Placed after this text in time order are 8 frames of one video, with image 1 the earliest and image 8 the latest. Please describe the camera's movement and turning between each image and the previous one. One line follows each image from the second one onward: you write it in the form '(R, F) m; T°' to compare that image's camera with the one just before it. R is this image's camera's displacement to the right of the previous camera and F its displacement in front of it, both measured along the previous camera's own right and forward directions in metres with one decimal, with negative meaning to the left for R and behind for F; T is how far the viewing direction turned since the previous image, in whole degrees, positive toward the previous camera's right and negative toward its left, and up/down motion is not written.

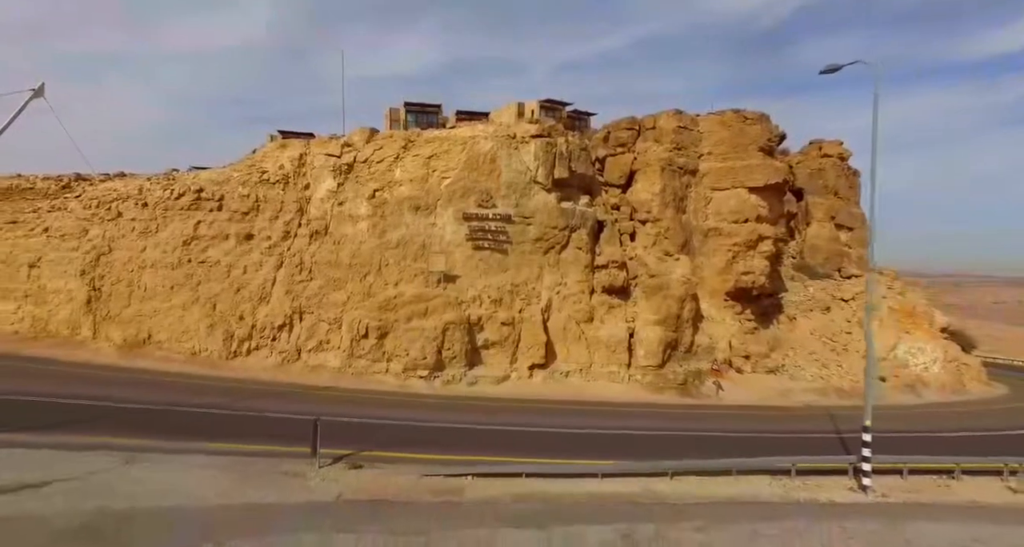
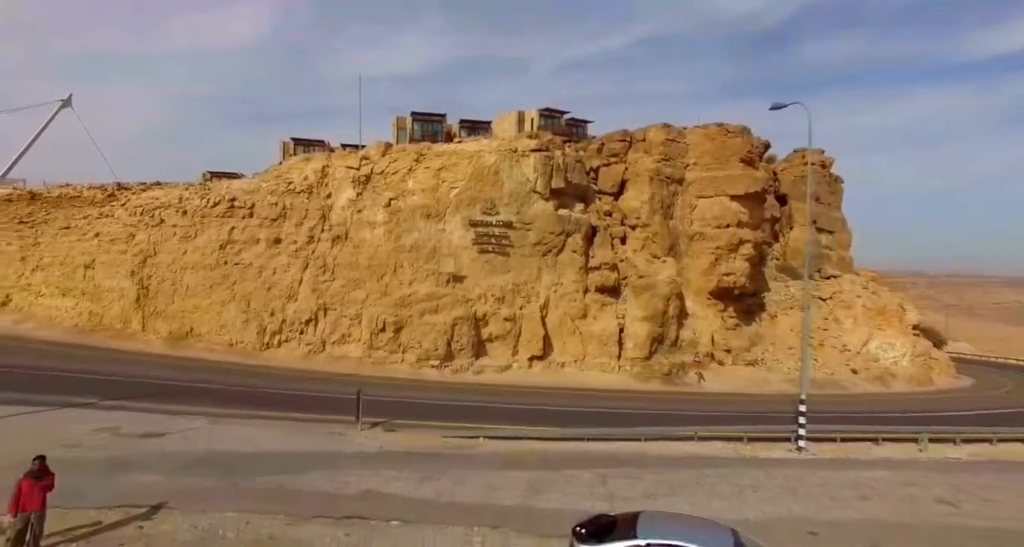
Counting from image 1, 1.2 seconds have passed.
(-0.1, -3.1) m; 0°
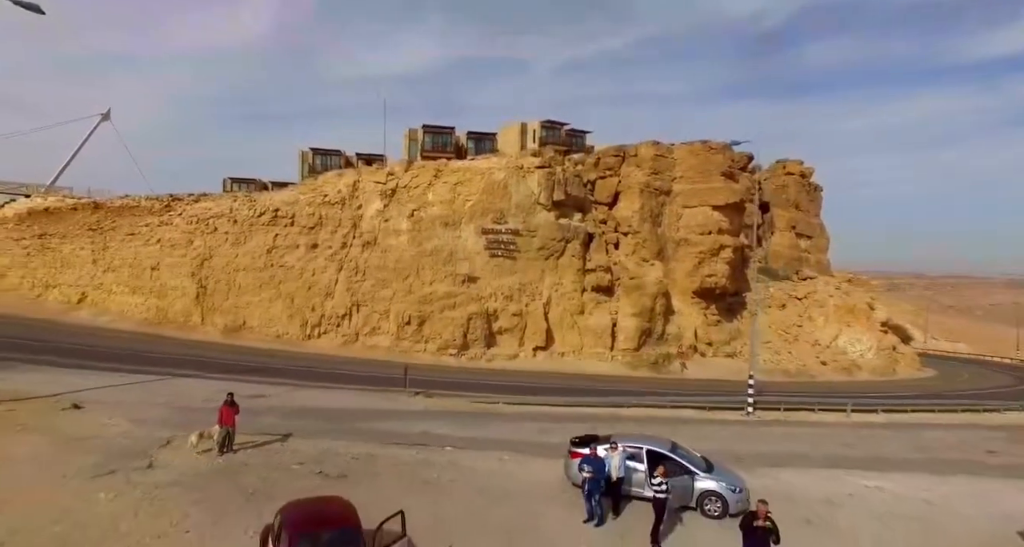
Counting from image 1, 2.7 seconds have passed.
(-0.4, -4.5) m; 0°
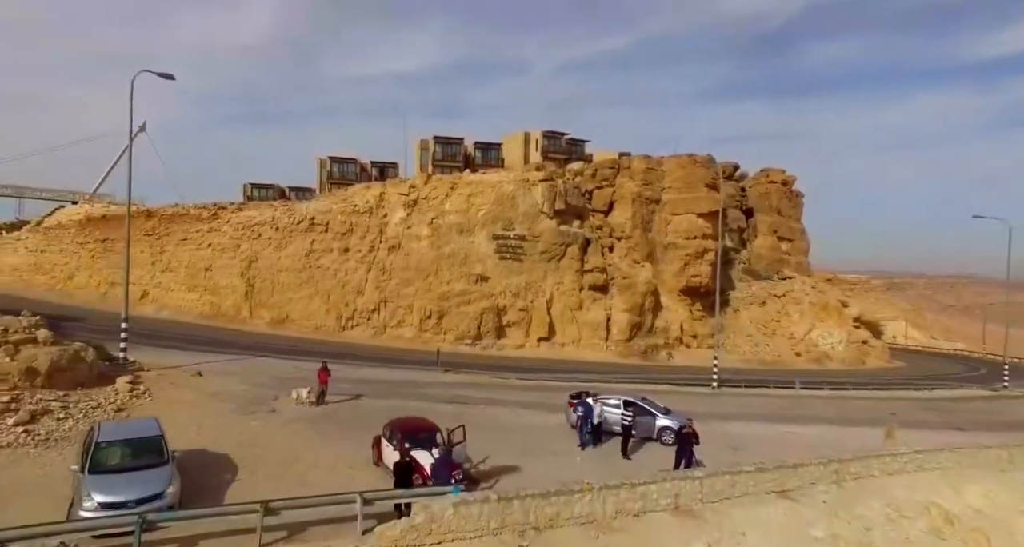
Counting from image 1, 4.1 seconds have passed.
(-0.4, -4.9) m; 0°
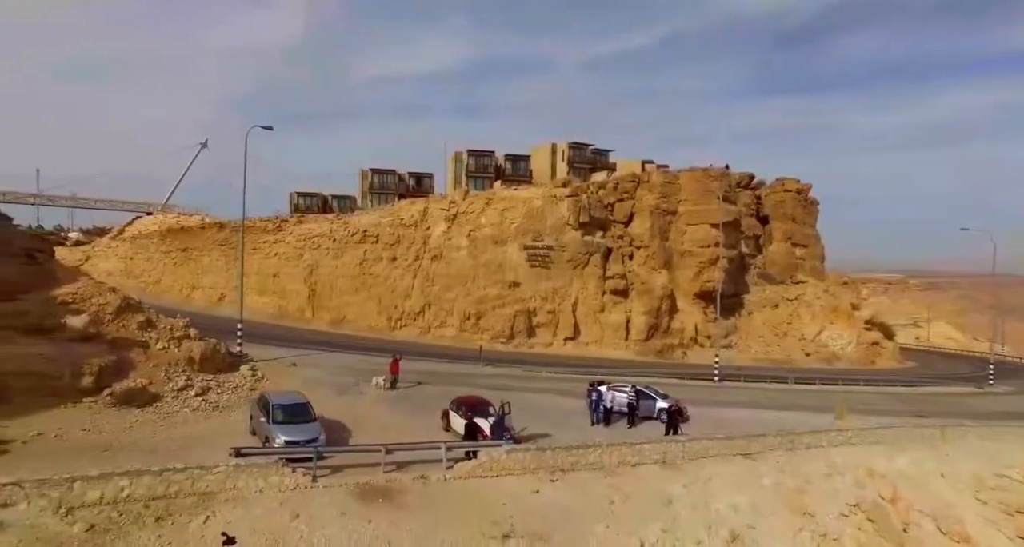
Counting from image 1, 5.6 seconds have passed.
(-0.1, -4.7) m; -2°
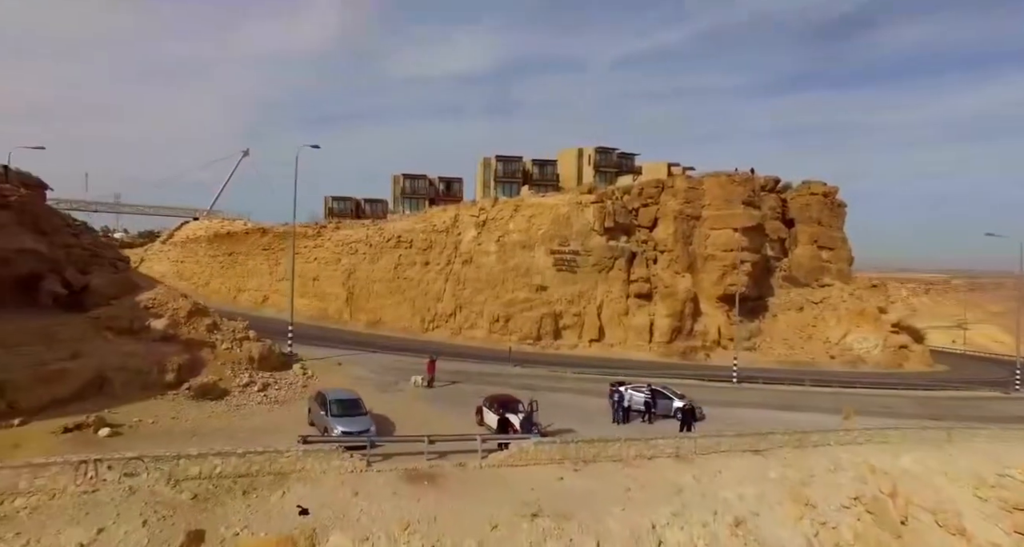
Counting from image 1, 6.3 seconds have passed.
(0.0, -1.9) m; -2°
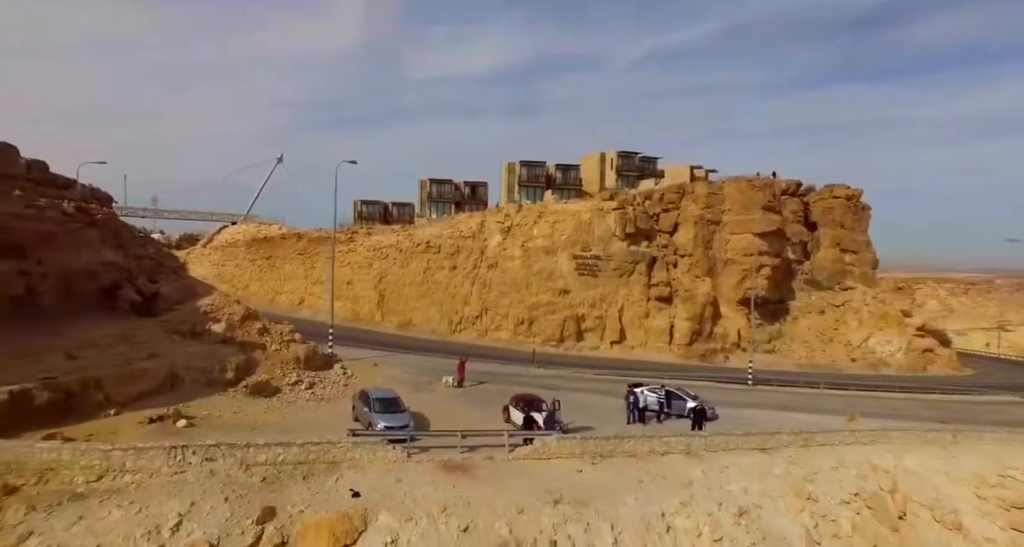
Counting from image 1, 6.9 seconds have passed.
(0.0, -1.7) m; -2°
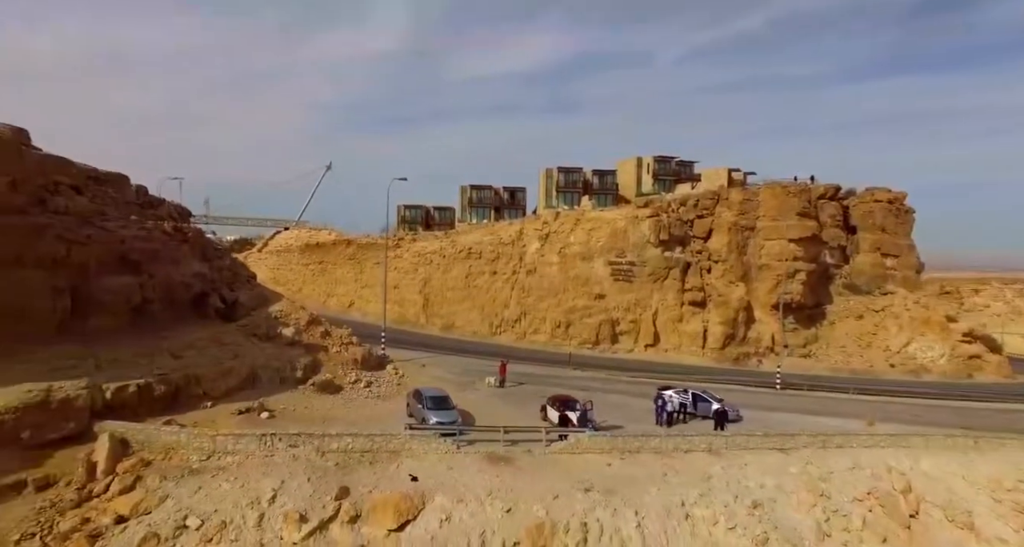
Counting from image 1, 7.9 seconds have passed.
(0.0, -2.1) m; -3°
